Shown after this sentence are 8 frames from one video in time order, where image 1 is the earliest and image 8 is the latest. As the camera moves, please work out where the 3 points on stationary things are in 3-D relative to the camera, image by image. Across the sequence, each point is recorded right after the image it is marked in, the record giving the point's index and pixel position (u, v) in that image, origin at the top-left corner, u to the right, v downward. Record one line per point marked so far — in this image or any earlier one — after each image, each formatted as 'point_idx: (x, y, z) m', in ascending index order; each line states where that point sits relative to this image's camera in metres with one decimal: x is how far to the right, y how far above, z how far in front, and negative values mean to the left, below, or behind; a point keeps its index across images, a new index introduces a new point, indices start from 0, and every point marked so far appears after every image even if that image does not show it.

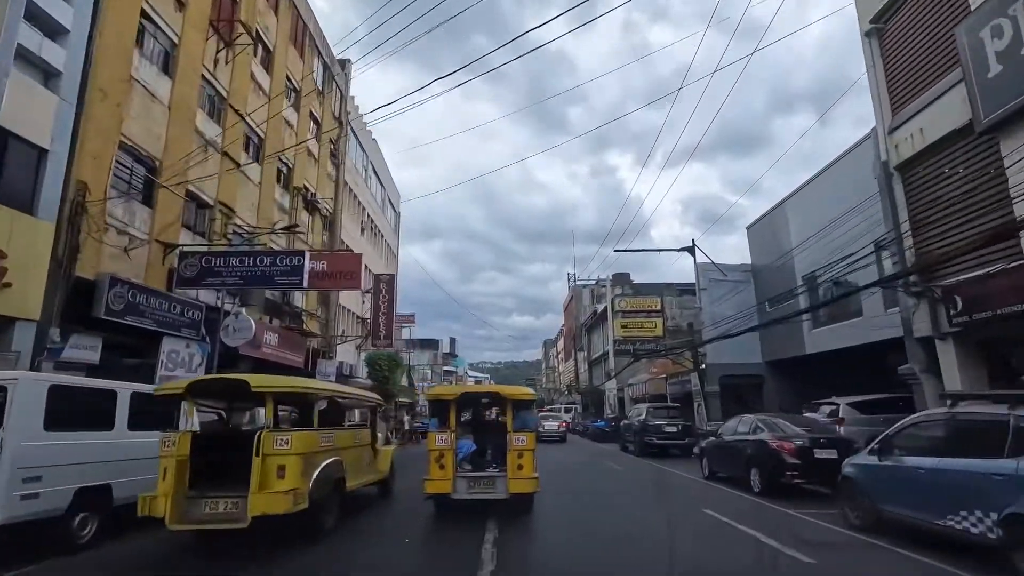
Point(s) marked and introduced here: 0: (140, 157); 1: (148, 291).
0: (-11.4, +4.0, +14.7) m
1: (-10.9, -0.1, +14.3) m
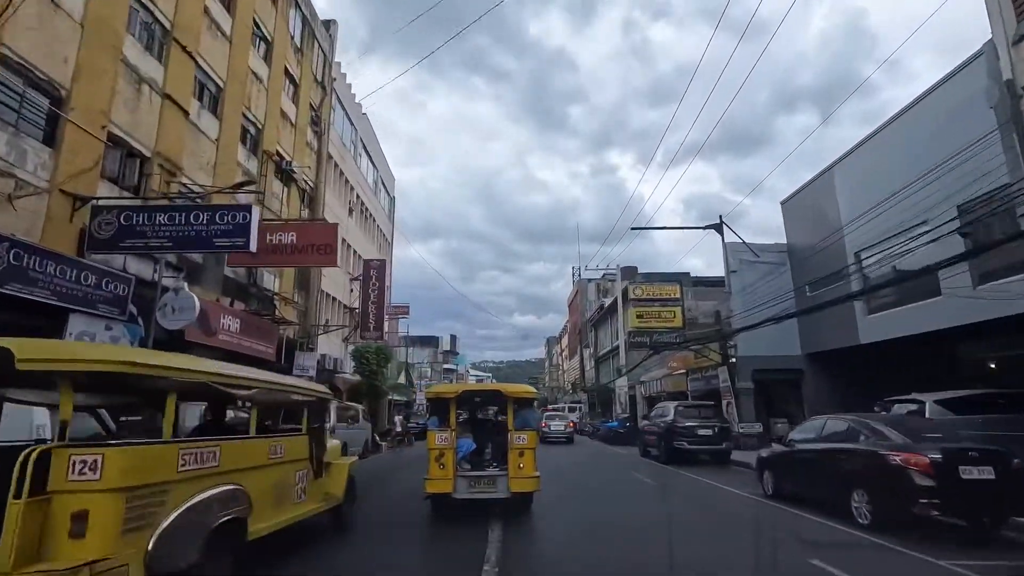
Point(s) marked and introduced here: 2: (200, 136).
0: (-11.3, +4.9, +11.4) m
1: (-10.7, +0.8, +11.0) m
2: (-11.1, +5.4, +17.2) m
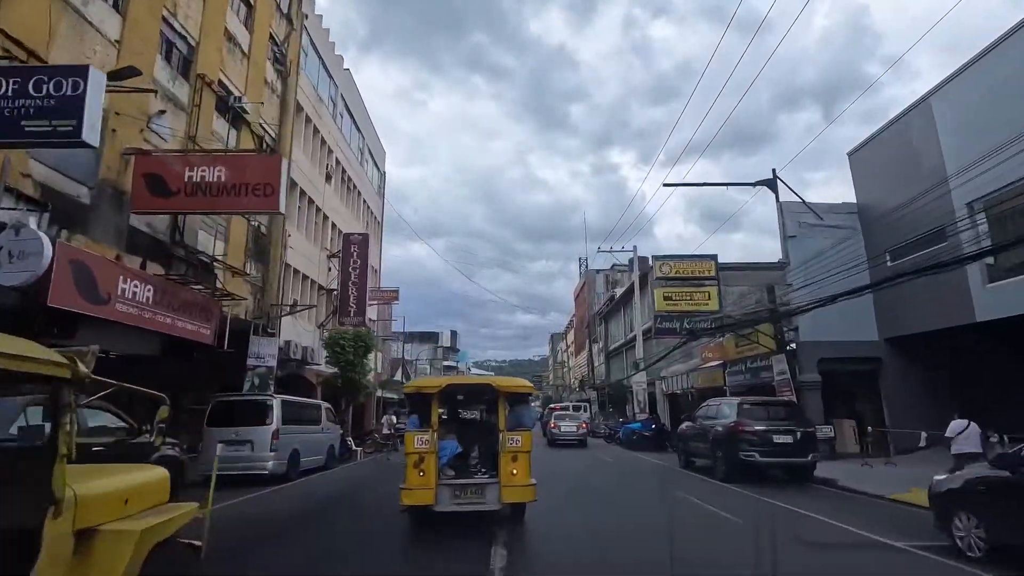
0: (-11.2, +6.2, +6.7) m
1: (-10.6, +2.1, +6.3) m
2: (-11.0, +6.7, +12.4) m
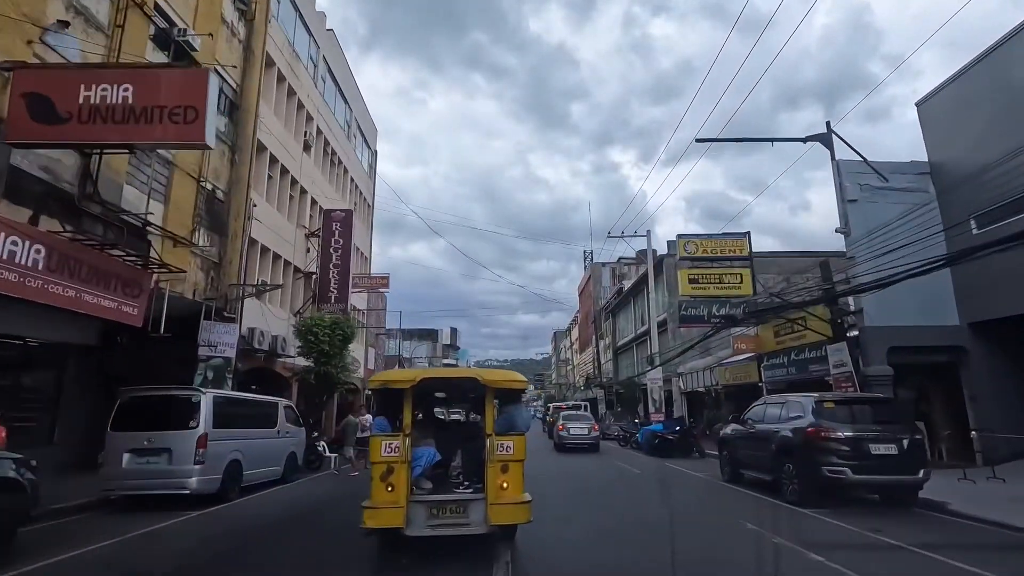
0: (-11.1, +7.1, +3.3) m
1: (-10.6, +2.9, +2.9) m
2: (-10.9, +7.6, +9.1) m
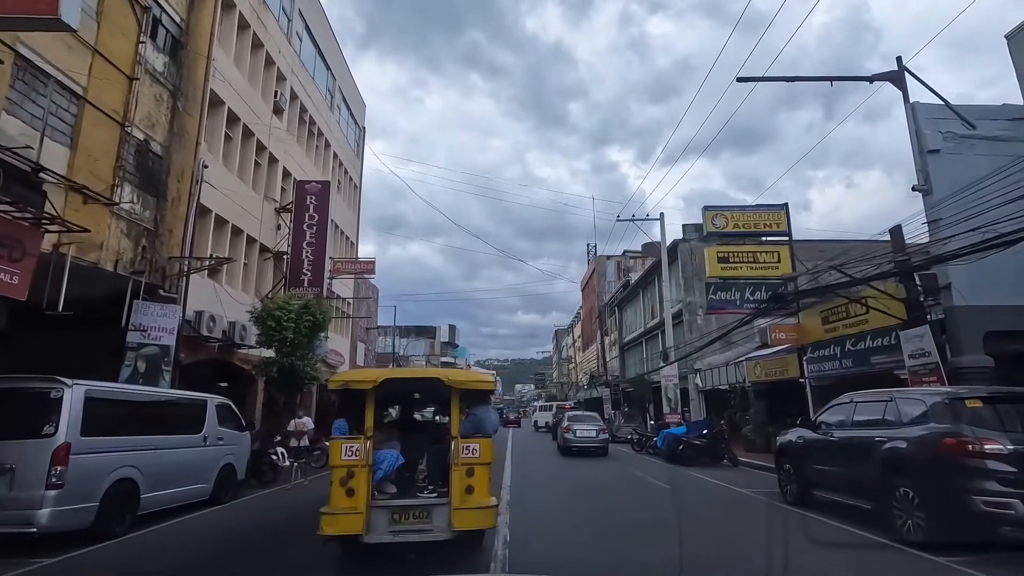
0: (-11.1, +7.9, +0.1) m
1: (-10.6, +3.7, -0.3) m
2: (-10.9, +8.4, +5.9) m
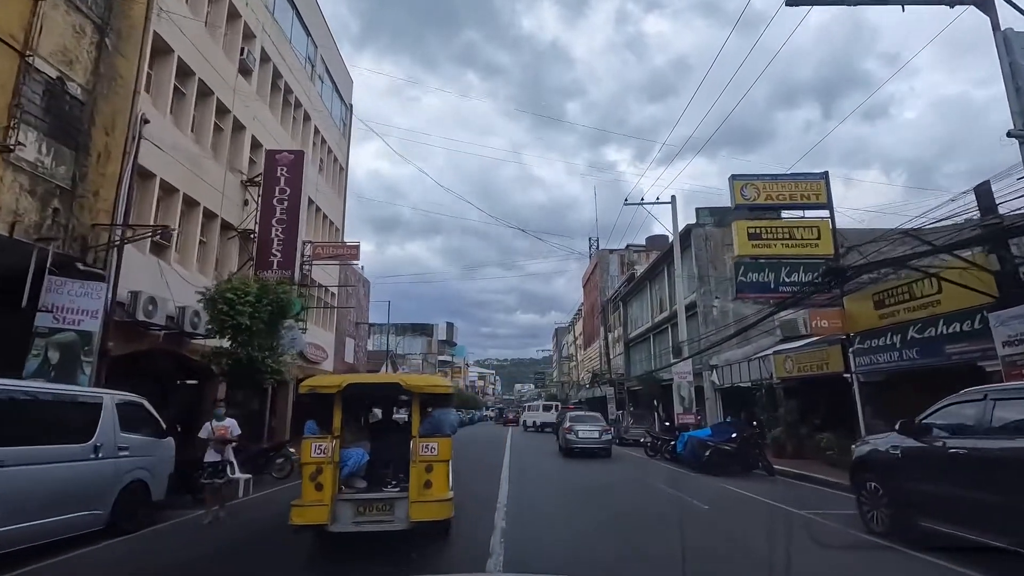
0: (-11.2, +8.5, -2.5) m
1: (-10.6, +4.4, -2.9) m
2: (-11.0, +9.1, +3.2) m
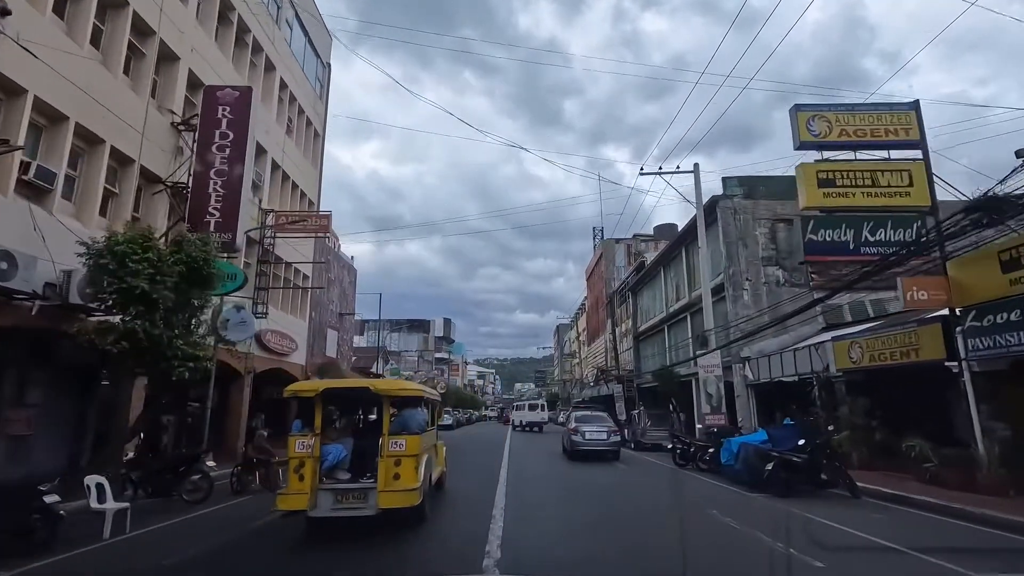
0: (-11.2, +9.5, -6.5) m
1: (-10.7, +5.4, -6.8) m
2: (-11.0, +10.1, -0.7) m
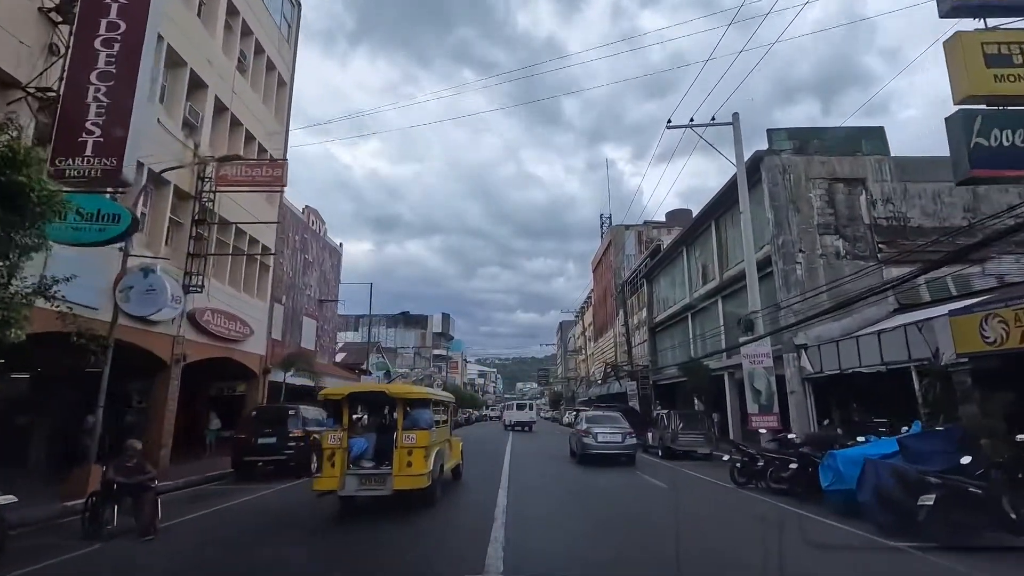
0: (-11.1, +10.7, -10.9) m
1: (-10.6, +6.5, -11.3) m
2: (-10.9, +11.2, -5.1) m
